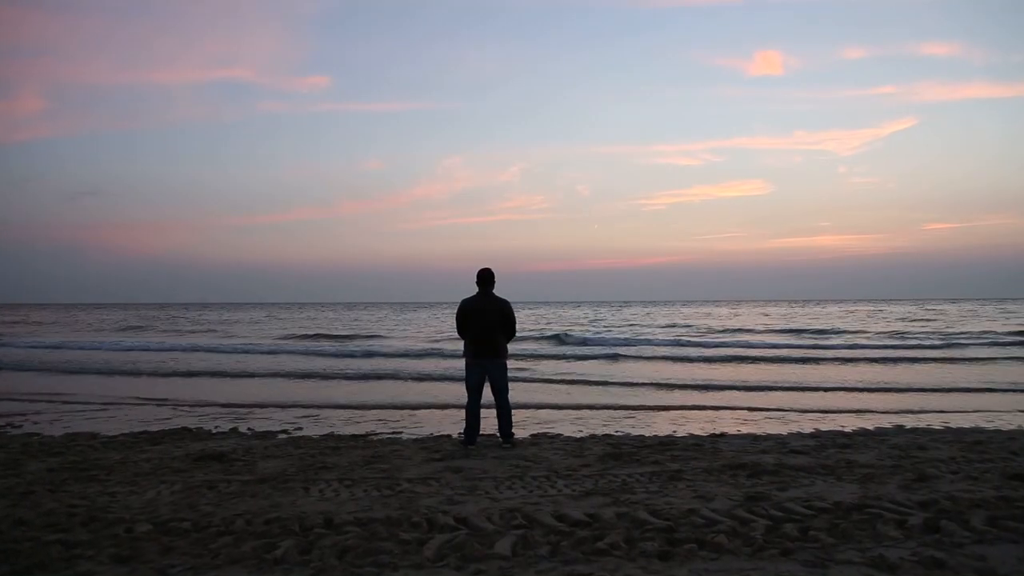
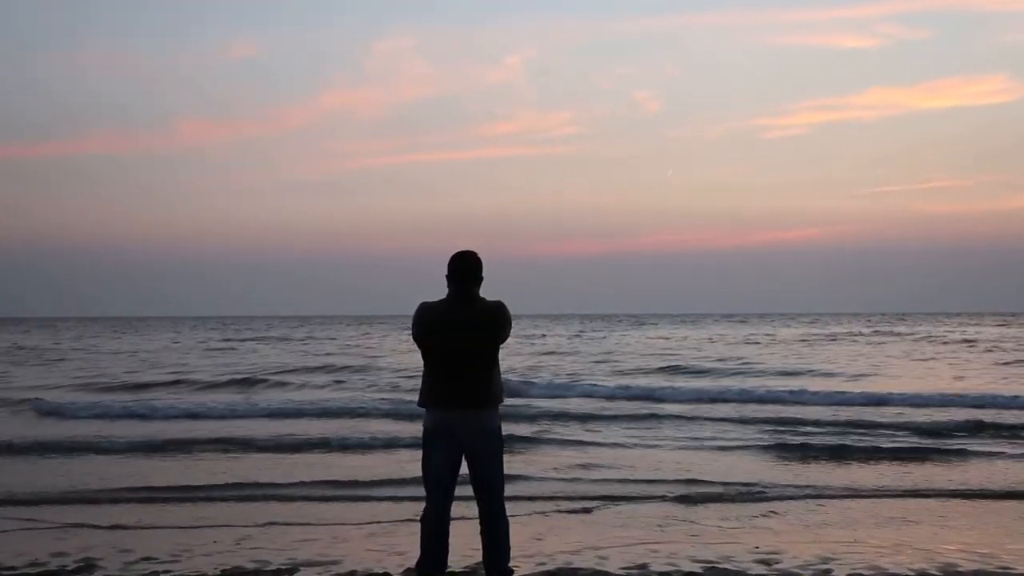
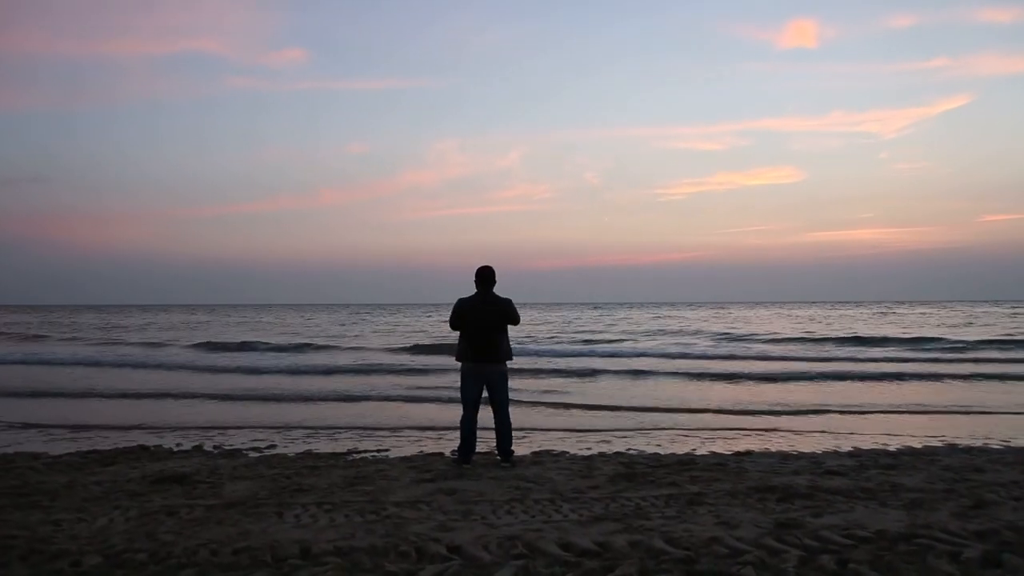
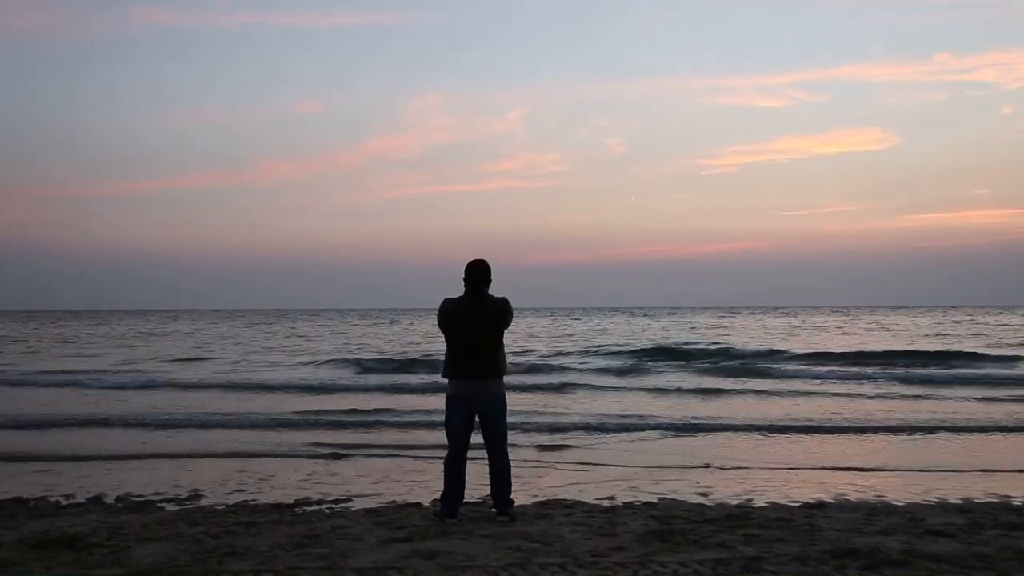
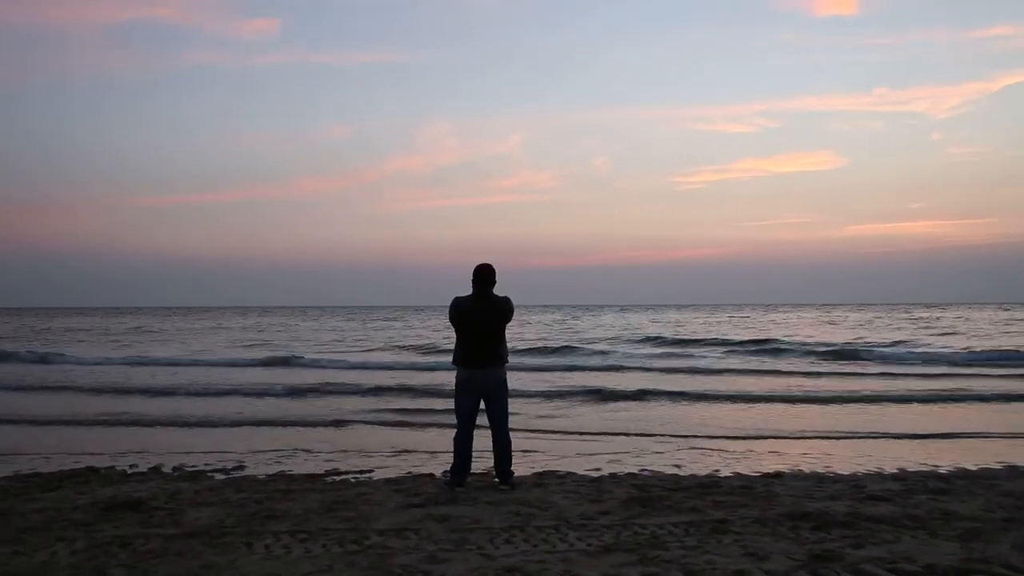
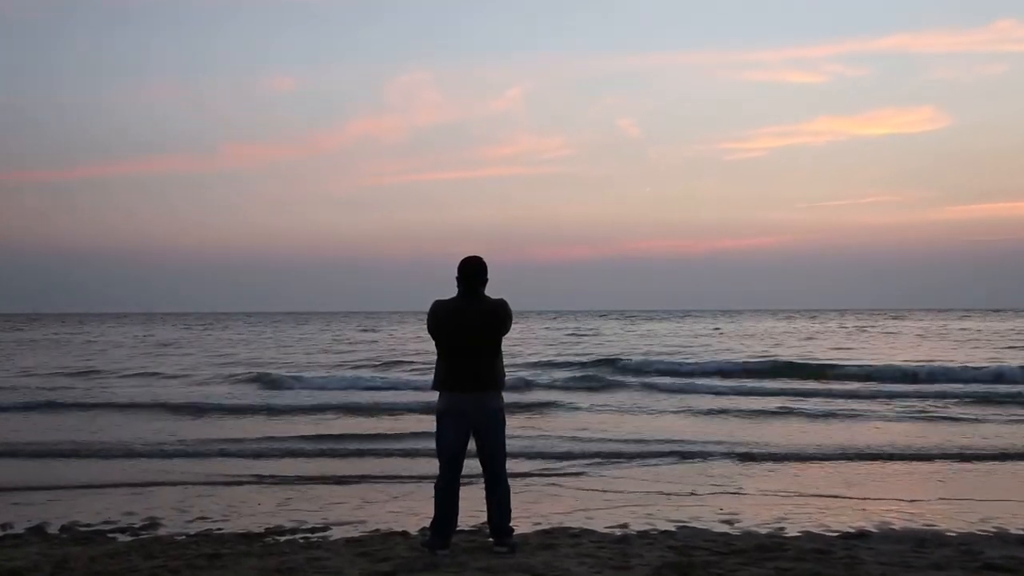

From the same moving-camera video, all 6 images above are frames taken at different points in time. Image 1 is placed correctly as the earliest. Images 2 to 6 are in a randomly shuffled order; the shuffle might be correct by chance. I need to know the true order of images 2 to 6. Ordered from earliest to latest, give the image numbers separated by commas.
3, 5, 4, 6, 2
